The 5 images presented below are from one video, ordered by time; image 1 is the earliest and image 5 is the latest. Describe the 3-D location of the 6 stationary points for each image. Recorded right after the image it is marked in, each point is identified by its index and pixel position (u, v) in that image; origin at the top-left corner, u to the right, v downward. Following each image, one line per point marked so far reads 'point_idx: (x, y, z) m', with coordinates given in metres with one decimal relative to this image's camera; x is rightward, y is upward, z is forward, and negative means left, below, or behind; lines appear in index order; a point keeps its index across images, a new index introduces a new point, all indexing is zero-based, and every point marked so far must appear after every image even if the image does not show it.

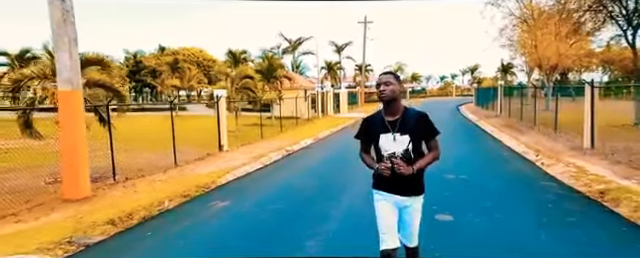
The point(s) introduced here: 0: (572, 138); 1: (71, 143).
0: (+9.1, -0.3, +13.6) m
1: (-4.9, -0.3, +7.3) m
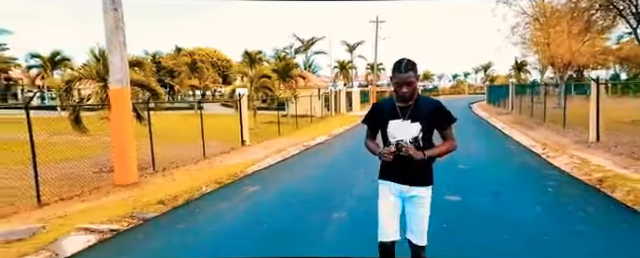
0: (+9.8, -0.1, +14.1) m
1: (-4.4, -0.1, +8.2) m
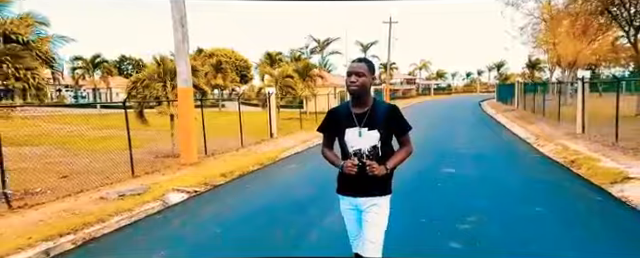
0: (+10.6, +0.1, +15.7) m
1: (-3.8, +0.1, +10.4) m
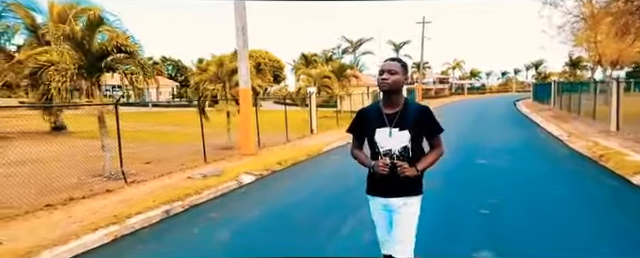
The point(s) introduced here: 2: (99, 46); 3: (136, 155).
0: (+12.3, +0.2, +16.0) m
1: (-2.4, +0.3, +11.8) m
2: (-5.3, +2.0, +8.8) m
3: (-5.7, -0.8, +11.6) m
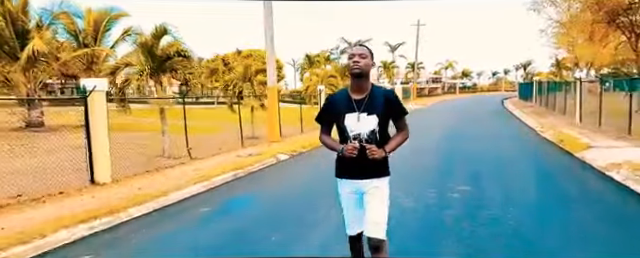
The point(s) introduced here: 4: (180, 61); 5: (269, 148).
0: (+12.8, +0.5, +18.6) m
1: (-1.9, +0.6, +14.1) m
2: (-4.7, +2.3, +11.1) m
3: (-5.2, -0.5, +13.8) m
4: (-4.3, +2.1, +11.3) m
5: (-1.8, -0.6, +12.3) m
